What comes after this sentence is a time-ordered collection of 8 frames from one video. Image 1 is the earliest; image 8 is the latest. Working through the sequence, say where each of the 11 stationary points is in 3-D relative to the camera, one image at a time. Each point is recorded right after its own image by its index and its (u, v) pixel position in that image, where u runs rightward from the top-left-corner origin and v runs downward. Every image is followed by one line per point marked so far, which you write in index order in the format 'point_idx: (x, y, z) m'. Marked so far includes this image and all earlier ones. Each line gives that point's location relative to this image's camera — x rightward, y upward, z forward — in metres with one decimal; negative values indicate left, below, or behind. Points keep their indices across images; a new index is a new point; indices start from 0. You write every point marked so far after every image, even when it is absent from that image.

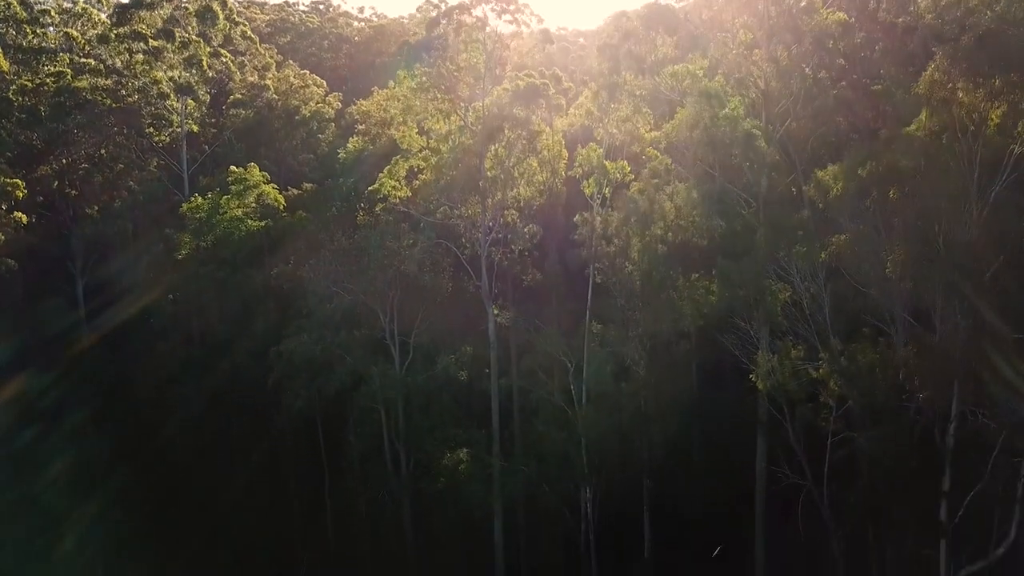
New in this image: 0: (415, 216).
0: (-2.4, +1.5, +19.1) m
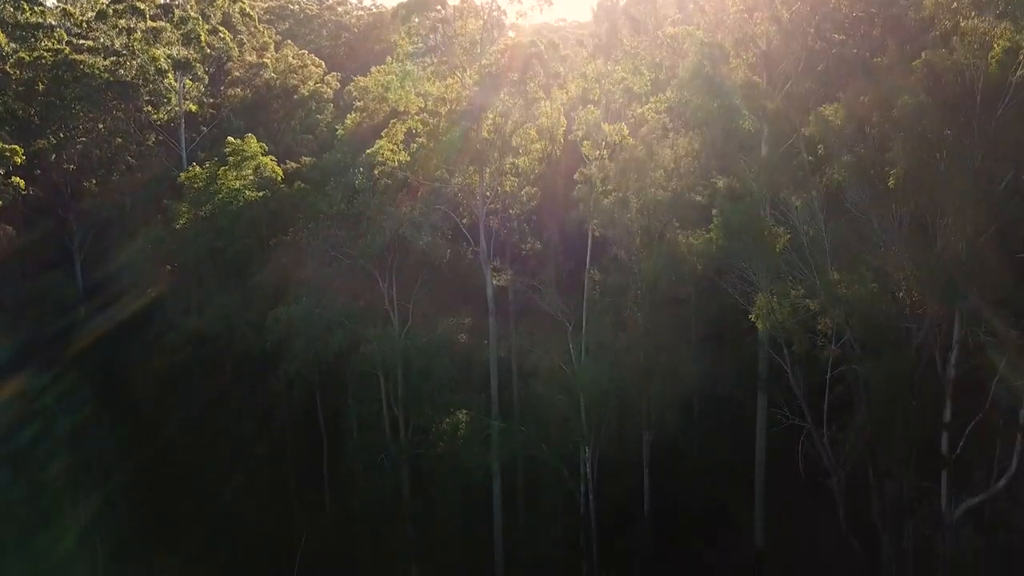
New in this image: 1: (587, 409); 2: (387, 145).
0: (-2.4, +2.4, +19.0) m
1: (+1.7, -2.7, +17.4) m
2: (-3.2, +3.5, +19.0) m
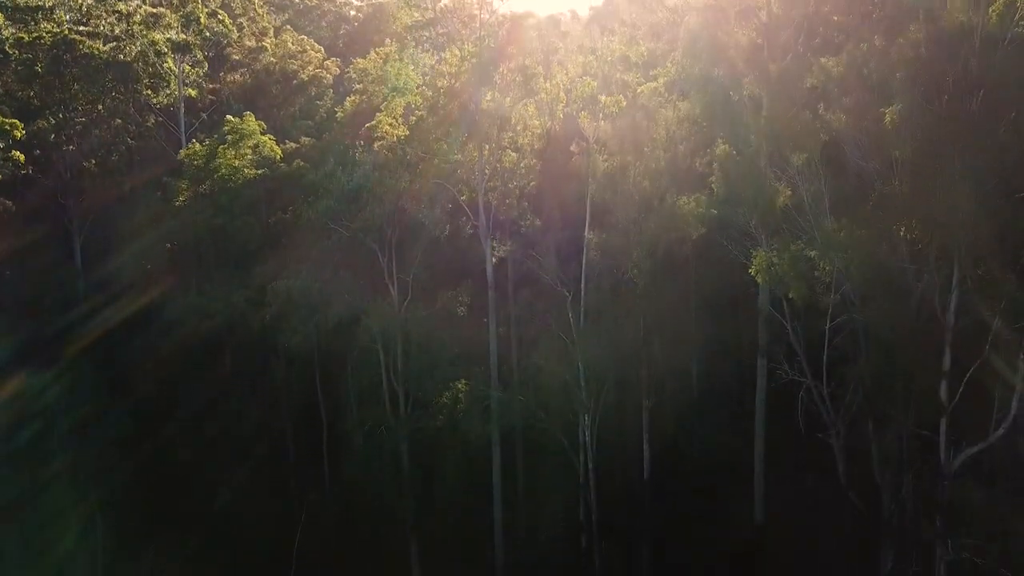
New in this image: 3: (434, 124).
0: (-2.4, +3.1, +19.0) m
1: (+1.7, -2.0, +17.4) m
2: (-3.2, +4.2, +19.0) m
3: (-1.7, +3.8, +18.7) m
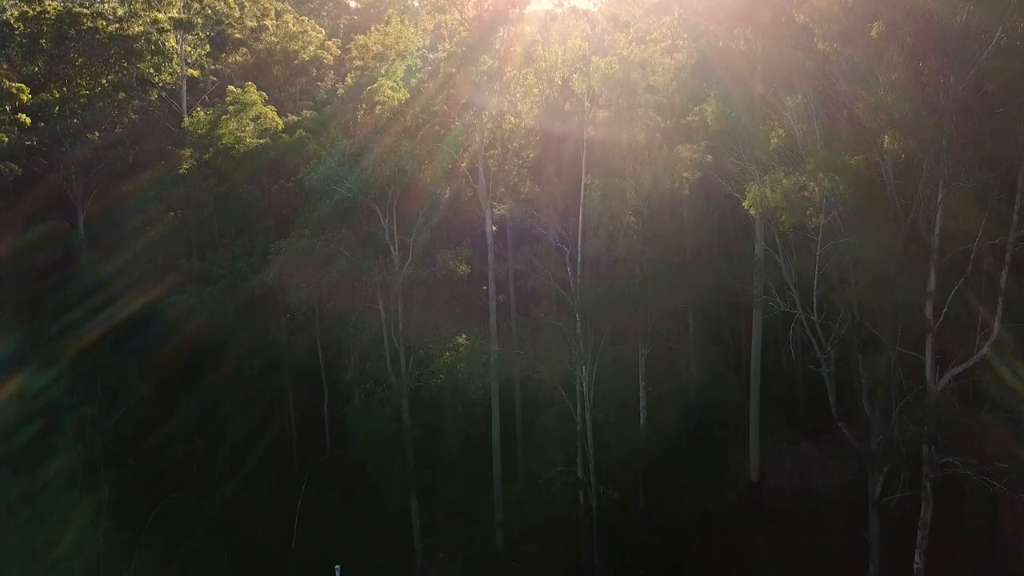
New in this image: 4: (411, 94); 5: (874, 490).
0: (-2.5, +4.2, +19.3) m
1: (+1.7, -0.9, +17.7) m
2: (-3.2, +5.3, +19.3) m
3: (-1.8, +4.9, +19.0) m
4: (-2.6, +4.8, +19.3) m
5: (+5.9, -3.3, +12.3) m
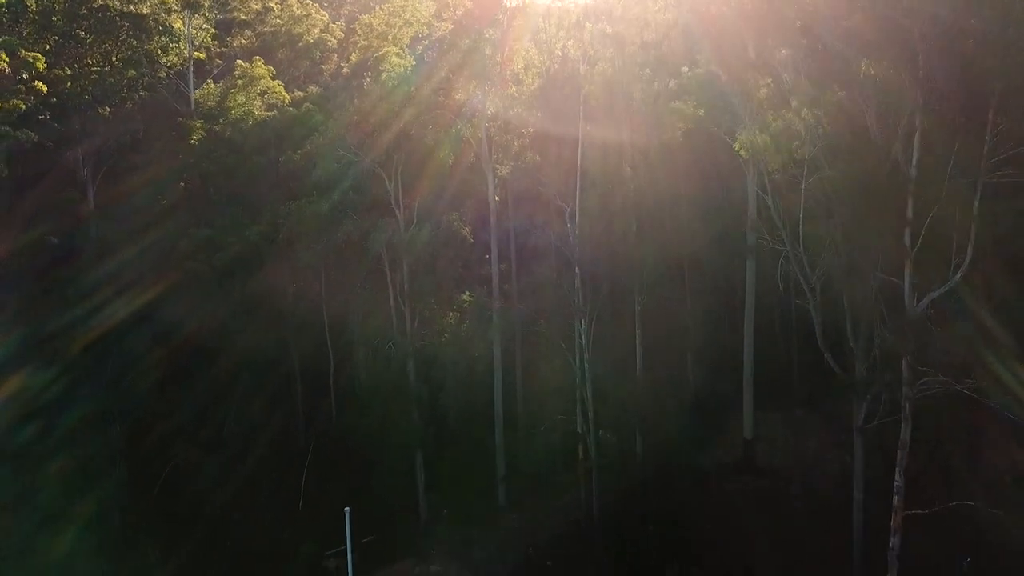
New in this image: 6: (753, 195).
0: (-2.4, +5.3, +20.0) m
1: (+1.7, +0.2, +18.4) m
2: (-3.2, +6.3, +20.0) m
3: (-1.7, +6.0, +19.7) m
4: (-2.6, +5.9, +20.0) m
5: (+6.0, -2.2, +13.0) m
6: (+5.9, +2.2, +18.1) m
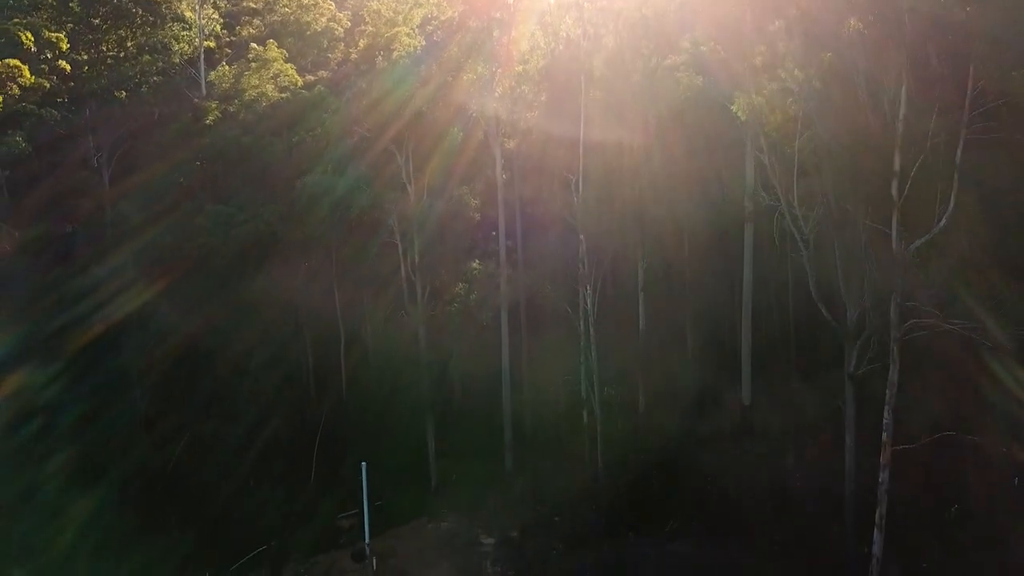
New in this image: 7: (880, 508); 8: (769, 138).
0: (-2.2, +6.1, +20.8) m
1: (+1.9, +1.0, +19.2) m
2: (-3.0, +7.2, +20.8) m
3: (-1.5, +6.8, +20.5) m
4: (-2.4, +6.7, +20.8) m
5: (+6.2, -1.4, +13.8) m
6: (+6.1, +3.0, +18.9) m
7: (+6.4, -3.9, +13.1) m
8: (+5.2, +3.1, +15.2) m
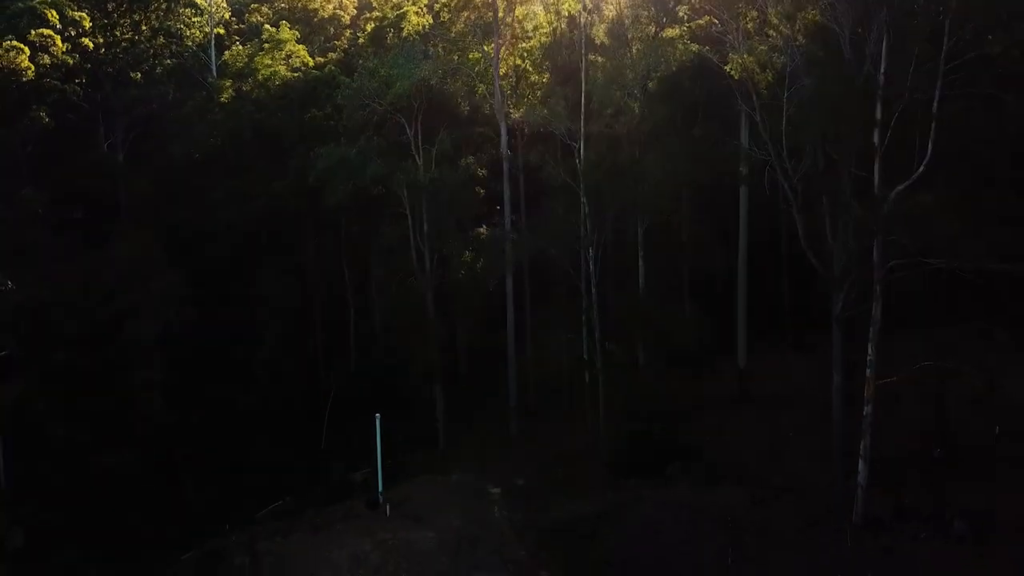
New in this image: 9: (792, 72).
0: (-2.1, +7.1, +21.7) m
1: (+2.1, +2.0, +20.1) m
2: (-2.9, +8.2, +21.7) m
3: (-1.4, +7.8, +21.4) m
4: (-2.2, +7.7, +21.7) m
5: (+6.4, -0.4, +14.7) m
6: (+6.2, +4.0, +19.8) m
7: (+6.6, -2.9, +14.0) m
8: (+5.4, +4.1, +16.1) m
9: (+5.6, +4.3, +15.1) m
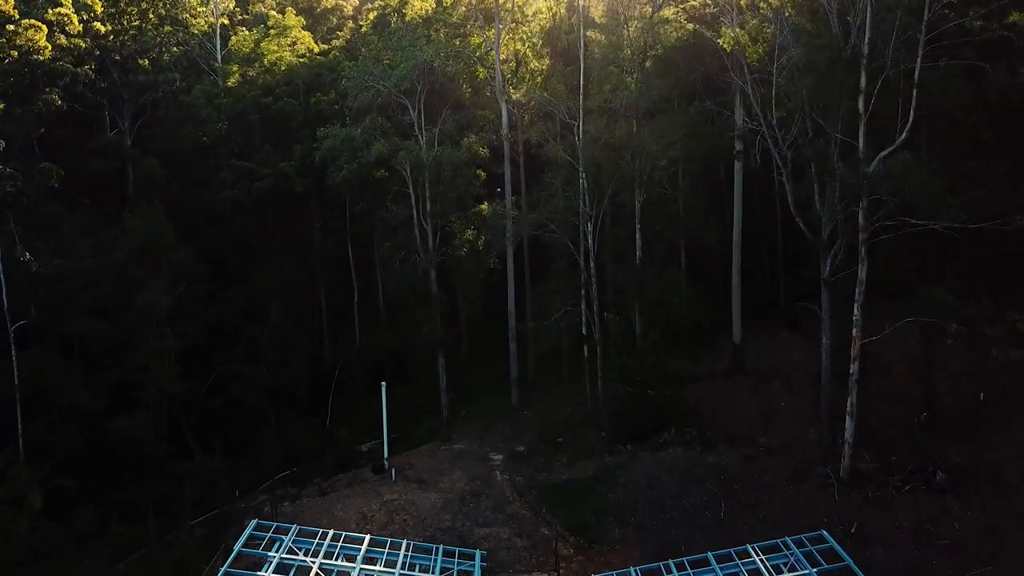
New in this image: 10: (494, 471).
0: (-2.1, +7.8, +22.3) m
1: (+2.1, +2.7, +20.7) m
2: (-2.8, +8.9, +22.3) m
3: (-1.4, +8.5, +22.0) m
4: (-2.2, +8.4, +22.3) m
5: (+6.4, +0.4, +15.4) m
6: (+6.2, +4.7, +20.5) m
7: (+6.6, -2.2, +14.7) m
8: (+5.4, +4.8, +16.7) m
9: (+5.6, +5.0, +15.7) m
10: (-0.5, -4.6, +18.7) m
